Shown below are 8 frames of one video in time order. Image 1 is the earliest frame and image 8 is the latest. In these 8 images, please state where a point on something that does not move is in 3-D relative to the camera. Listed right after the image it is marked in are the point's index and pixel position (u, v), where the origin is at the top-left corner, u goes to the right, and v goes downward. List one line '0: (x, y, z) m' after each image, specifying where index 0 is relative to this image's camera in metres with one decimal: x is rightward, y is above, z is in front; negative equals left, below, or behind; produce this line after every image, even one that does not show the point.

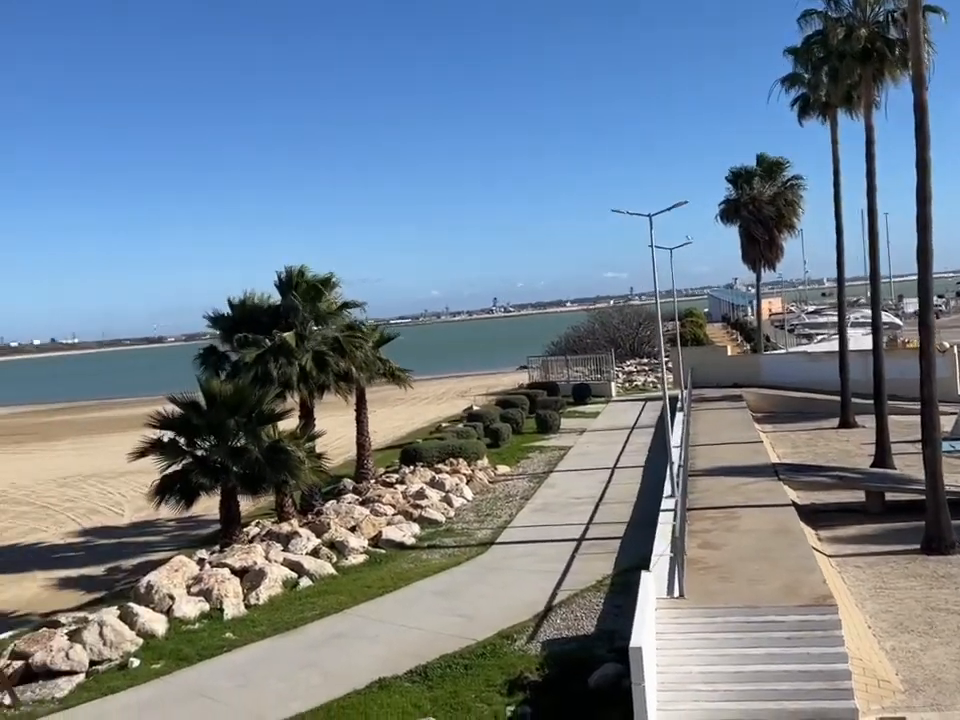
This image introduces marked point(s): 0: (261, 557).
0: (-2.7, -2.4, +12.6) m
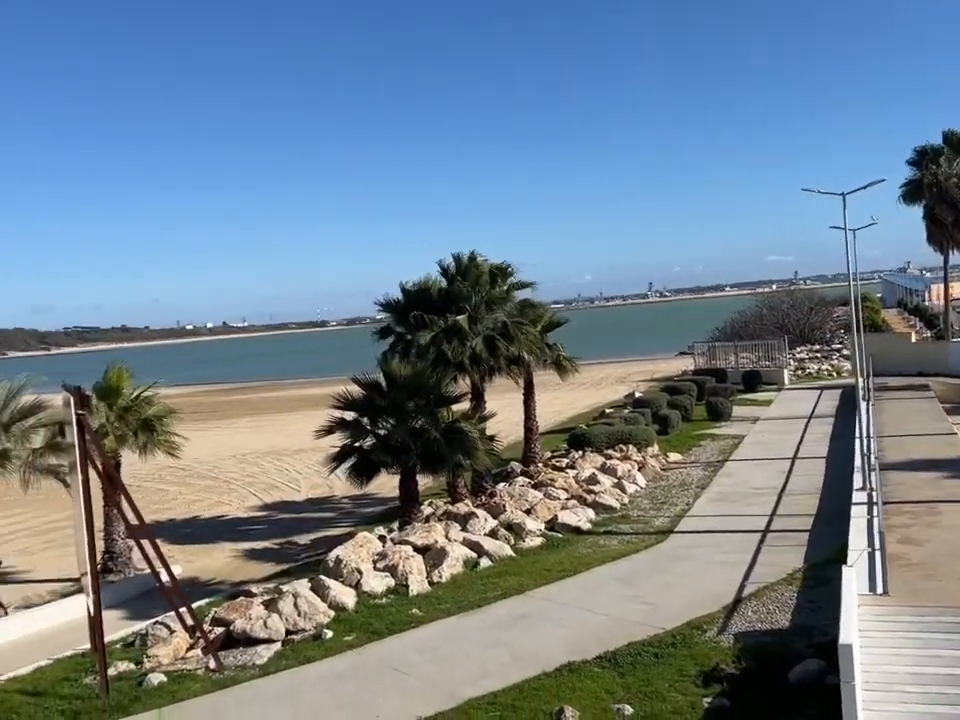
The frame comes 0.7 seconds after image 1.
0: (-0.5, -2.2, +12.8) m
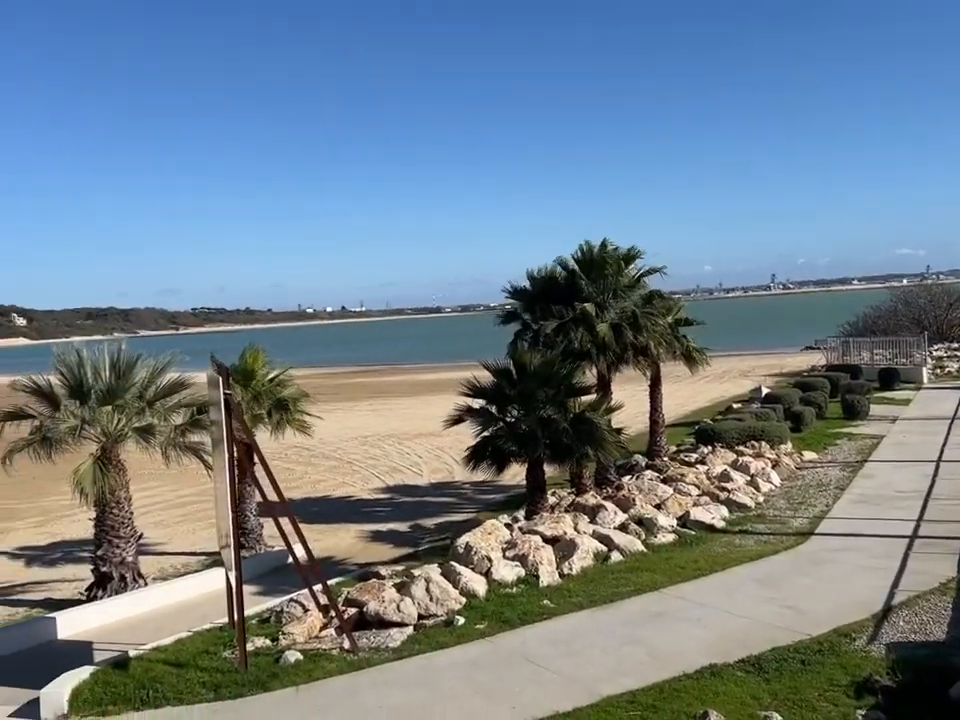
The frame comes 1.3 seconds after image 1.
0: (+1.1, -2.1, +12.6) m
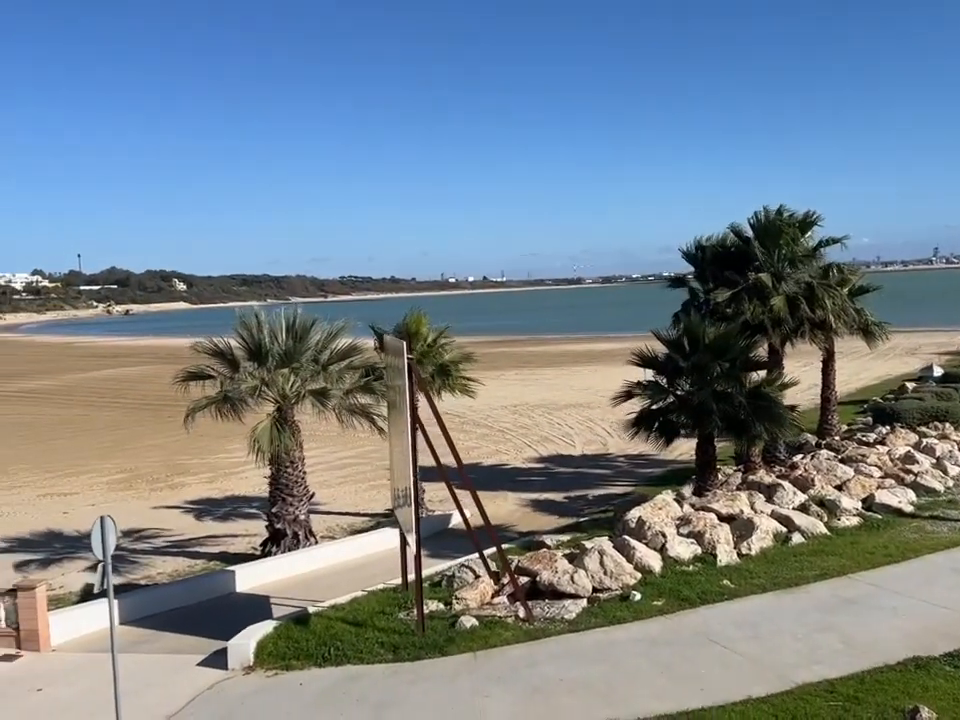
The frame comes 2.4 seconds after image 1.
0: (+3.2, -1.7, +12.2) m
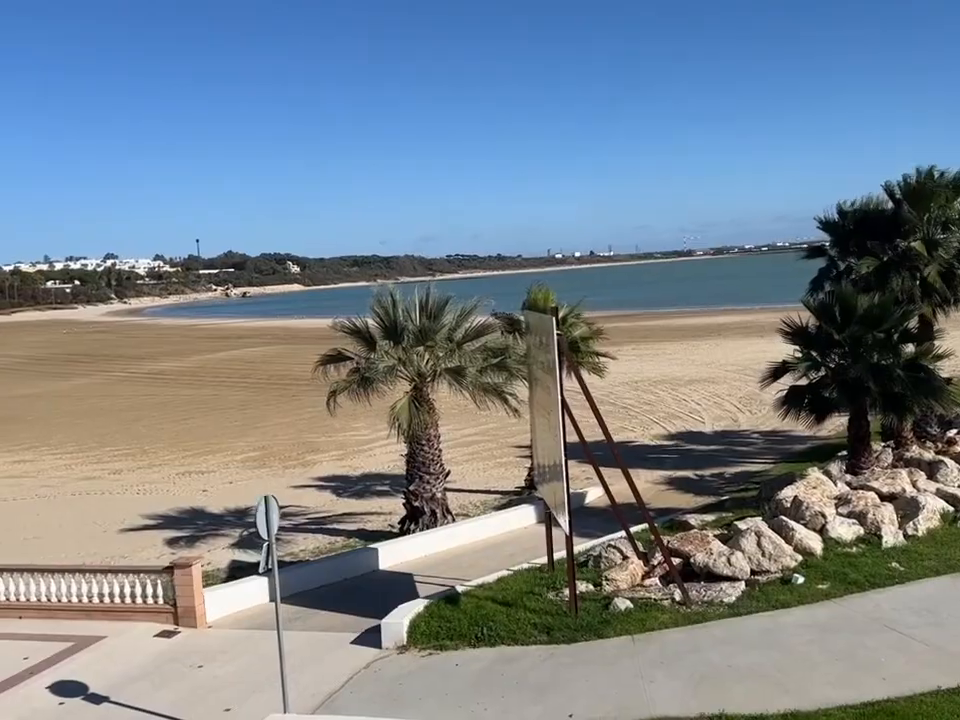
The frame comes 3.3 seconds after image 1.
0: (+4.8, -1.4, +11.5) m
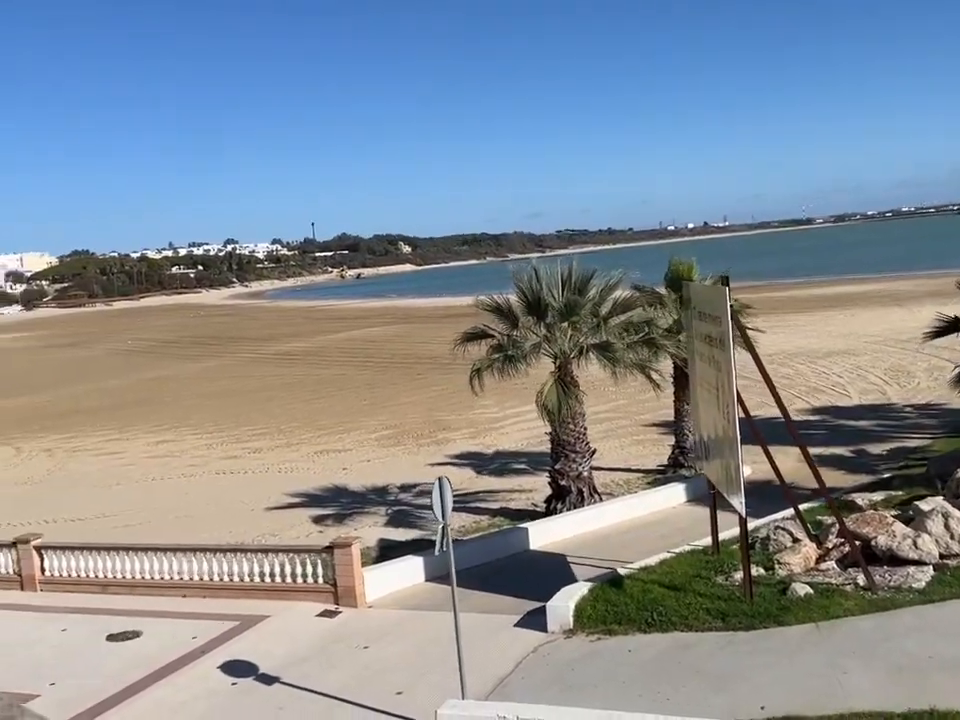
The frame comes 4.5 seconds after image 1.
0: (+6.5, -1.1, +10.6) m
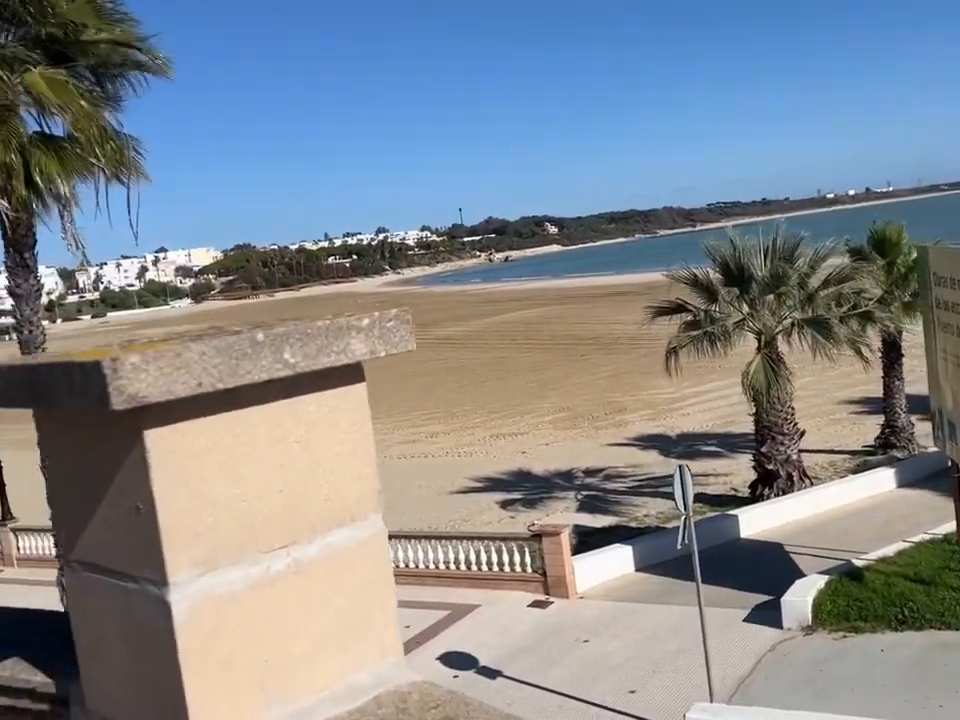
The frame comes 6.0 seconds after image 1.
0: (+8.6, -0.7, +9.1) m
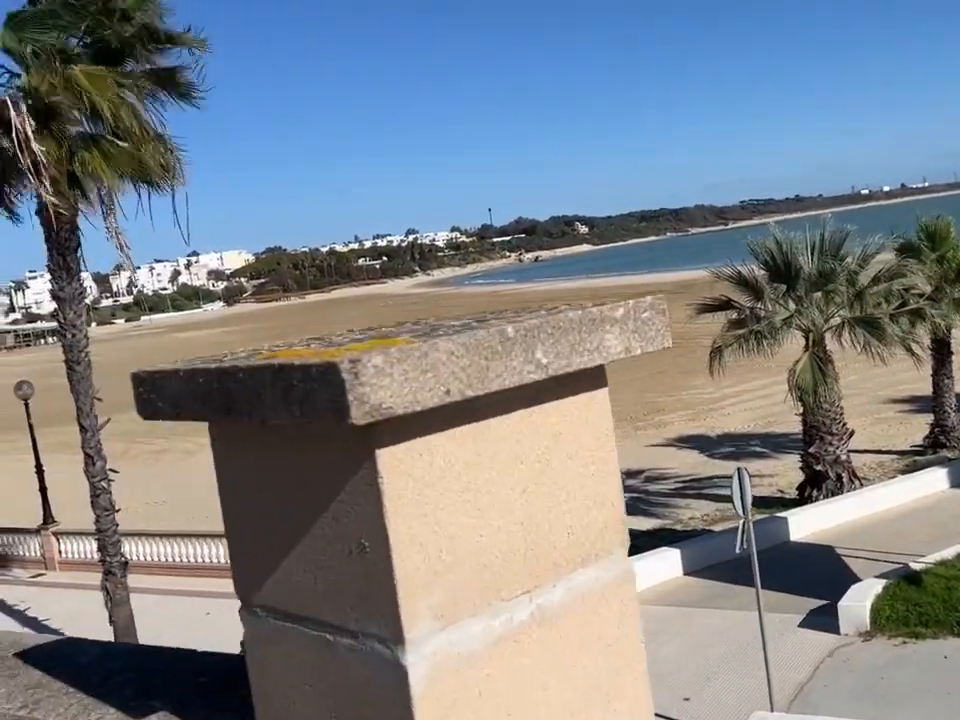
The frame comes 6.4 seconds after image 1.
0: (+9.0, -0.6, +8.7) m
